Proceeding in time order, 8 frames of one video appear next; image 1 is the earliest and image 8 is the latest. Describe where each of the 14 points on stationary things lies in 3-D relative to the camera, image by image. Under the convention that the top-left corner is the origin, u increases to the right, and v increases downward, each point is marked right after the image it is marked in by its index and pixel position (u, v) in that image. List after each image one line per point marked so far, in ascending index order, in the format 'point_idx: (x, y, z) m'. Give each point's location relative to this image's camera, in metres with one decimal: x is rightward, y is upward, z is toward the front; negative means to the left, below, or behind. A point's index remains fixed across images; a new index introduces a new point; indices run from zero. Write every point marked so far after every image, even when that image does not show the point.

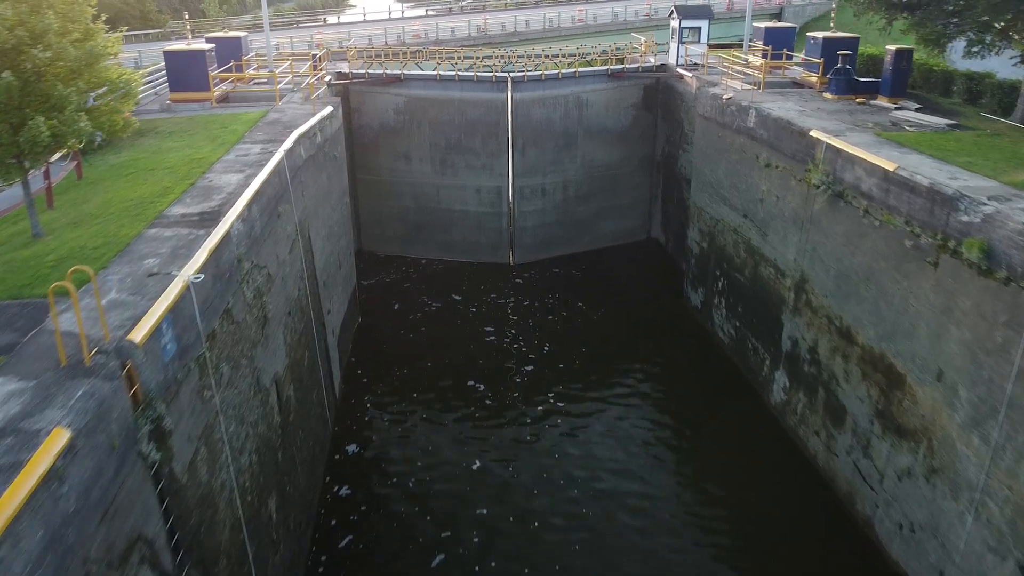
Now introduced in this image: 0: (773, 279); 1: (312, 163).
0: (+4.5, +0.2, +14.2) m
1: (-3.4, +2.1, +13.8) m
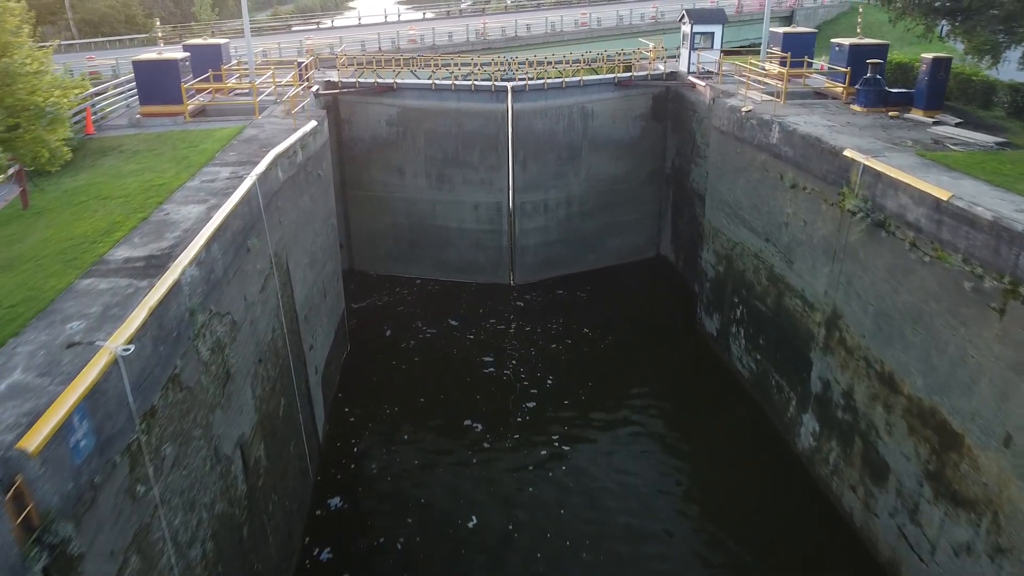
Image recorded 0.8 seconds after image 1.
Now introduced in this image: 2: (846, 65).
0: (+4.5, -0.4, +12.9) m
1: (-3.4, +1.6, +12.5) m
2: (+6.4, +4.2, +15.7) m
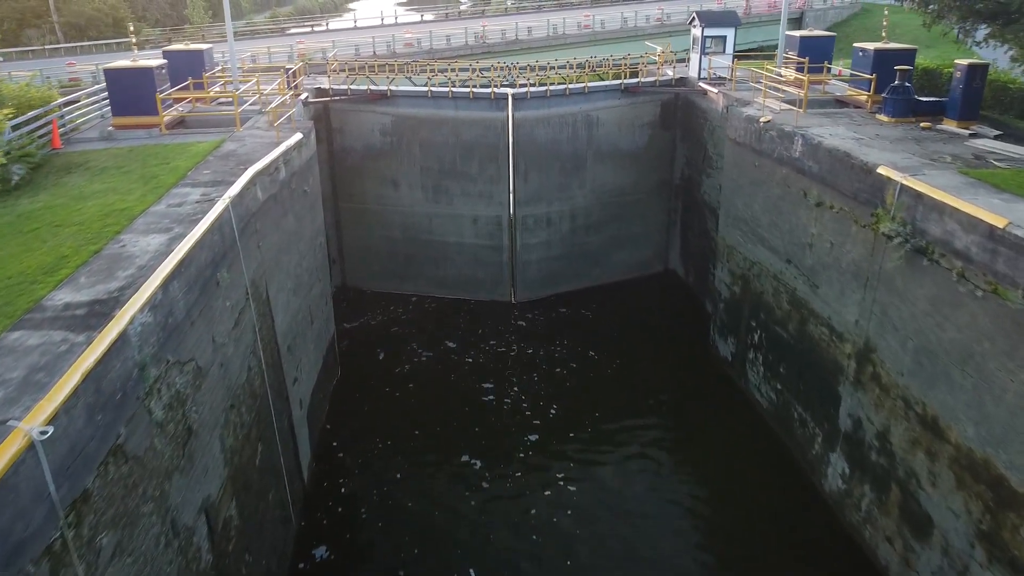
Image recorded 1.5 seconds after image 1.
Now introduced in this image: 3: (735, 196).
0: (+4.5, -0.8, +11.9) m
1: (-3.4, +1.2, +11.5) m
2: (+6.4, +3.8, +14.6) m
3: (+4.0, +1.6, +14.8) m
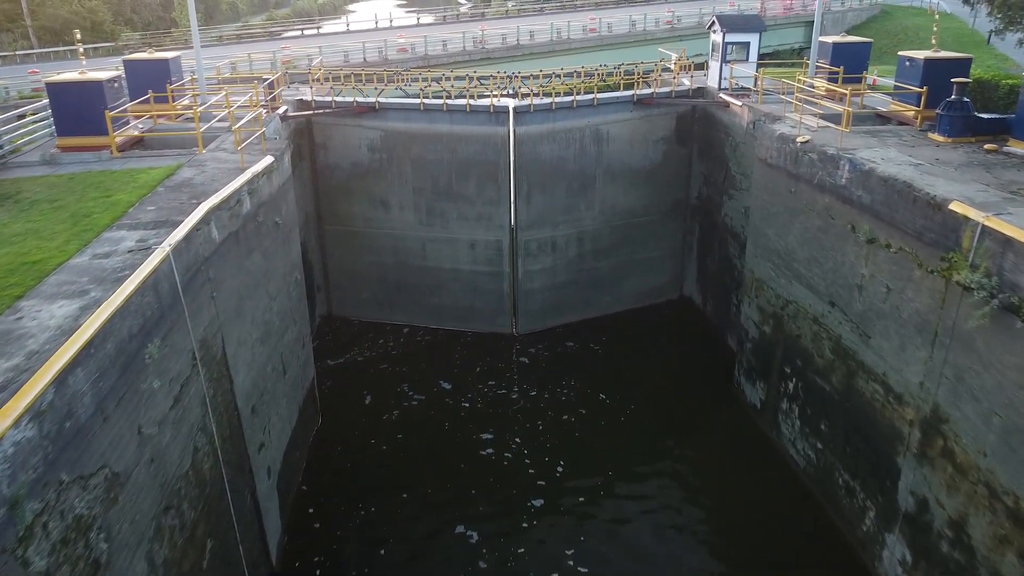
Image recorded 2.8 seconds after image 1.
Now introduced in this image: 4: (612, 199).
0: (+4.6, -1.4, +10.2) m
1: (-3.3, +0.5, +9.8) m
2: (+6.4, +3.2, +12.9) m
3: (+4.1, +1.0, +13.1) m
4: (+2.1, +1.9, +17.2) m
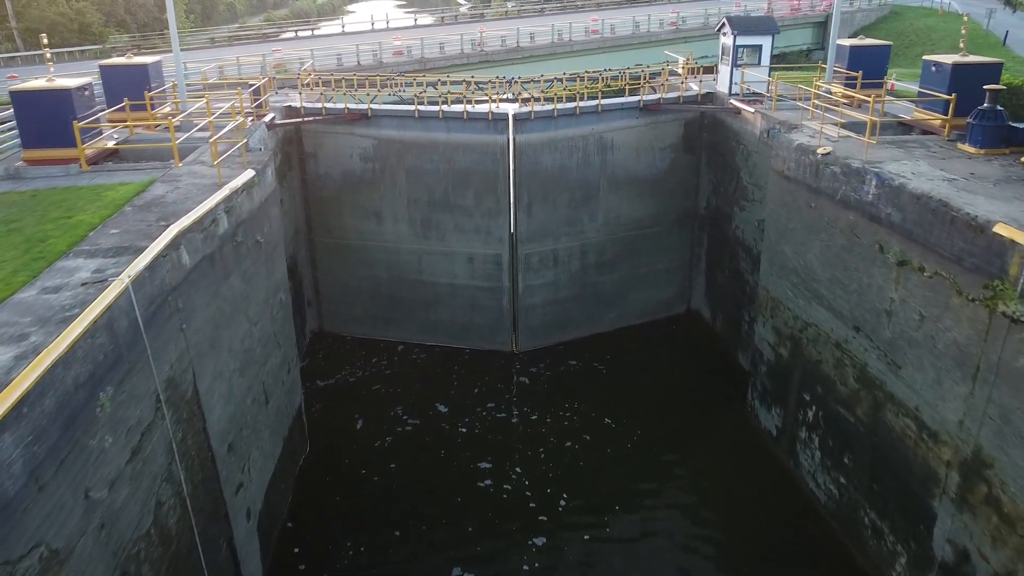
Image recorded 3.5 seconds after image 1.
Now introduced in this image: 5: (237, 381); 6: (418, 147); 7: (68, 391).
0: (+4.6, -1.7, +9.3) m
1: (-3.3, +0.2, +9.0) m
2: (+6.4, +2.9, +12.1) m
3: (+4.0, +0.7, +12.3) m
4: (+2.1, +1.6, +16.4) m
5: (-3.3, -1.1, +9.8) m
6: (-1.8, +2.7, +15.5) m
7: (-3.1, -0.7, +5.7) m
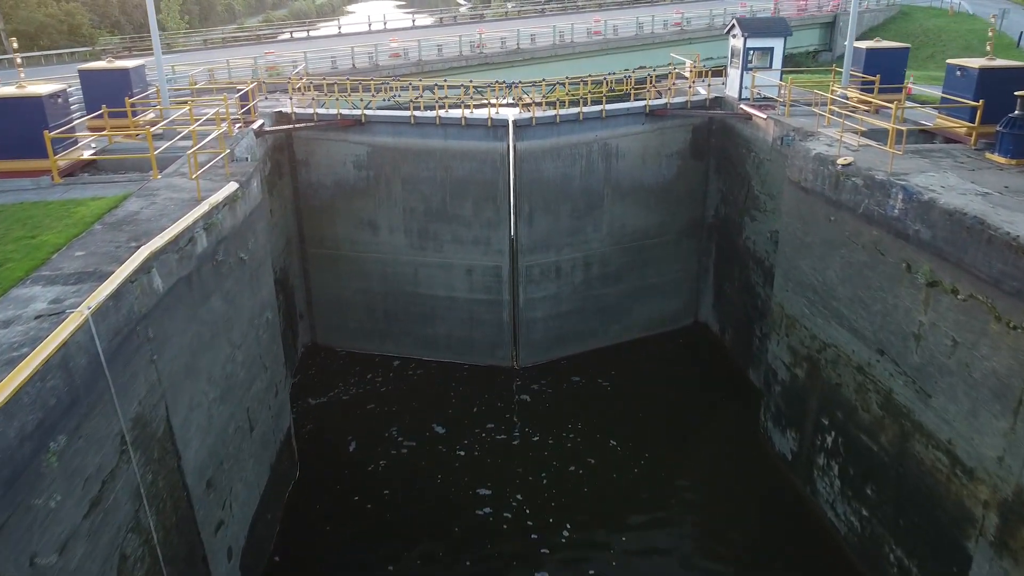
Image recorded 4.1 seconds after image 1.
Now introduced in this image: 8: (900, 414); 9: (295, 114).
0: (+4.6, -1.9, +8.7) m
1: (-3.3, -0.1, +8.3) m
2: (+6.4, +2.7, +11.4) m
3: (+4.1, +0.4, +11.6) m
4: (+2.1, +1.3, +15.7) m
5: (-3.3, -1.4, +9.1) m
6: (-1.8, +2.4, +14.9) m
7: (-3.1, -1.0, +5.1) m
8: (+4.5, -1.4, +9.4) m
9: (-4.0, +3.2, +15.3) m
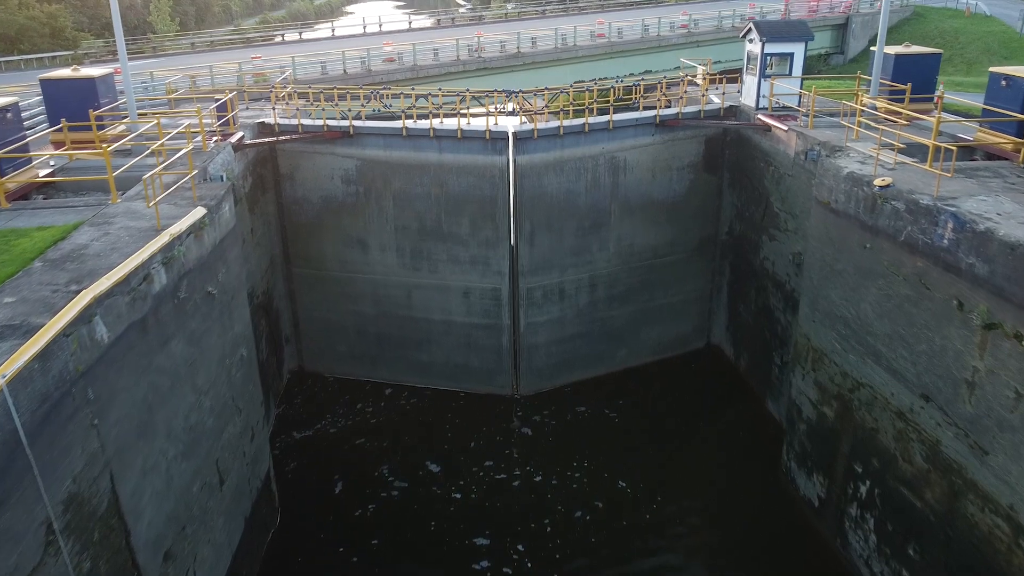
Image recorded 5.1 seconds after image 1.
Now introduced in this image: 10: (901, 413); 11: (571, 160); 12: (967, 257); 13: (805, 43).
0: (+4.6, -2.3, +7.6) m
1: (-3.3, -0.5, +7.3) m
2: (+6.4, +2.3, +10.3) m
3: (+4.1, 0.0, +10.6) m
4: (+2.1, +0.9, +14.6) m
5: (-3.3, -1.8, +8.1) m
6: (-1.8, +2.0, +13.8) m
7: (-3.1, -1.4, +4.0) m
8: (+4.5, -1.8, +8.4) m
9: (-4.0, +2.8, +14.3) m
10: (+4.3, -1.4, +9.1) m
11: (+1.0, +2.2, +13.8) m
12: (+4.4, +0.3, +8.0) m
13: (+5.0, +4.2, +14.2) m
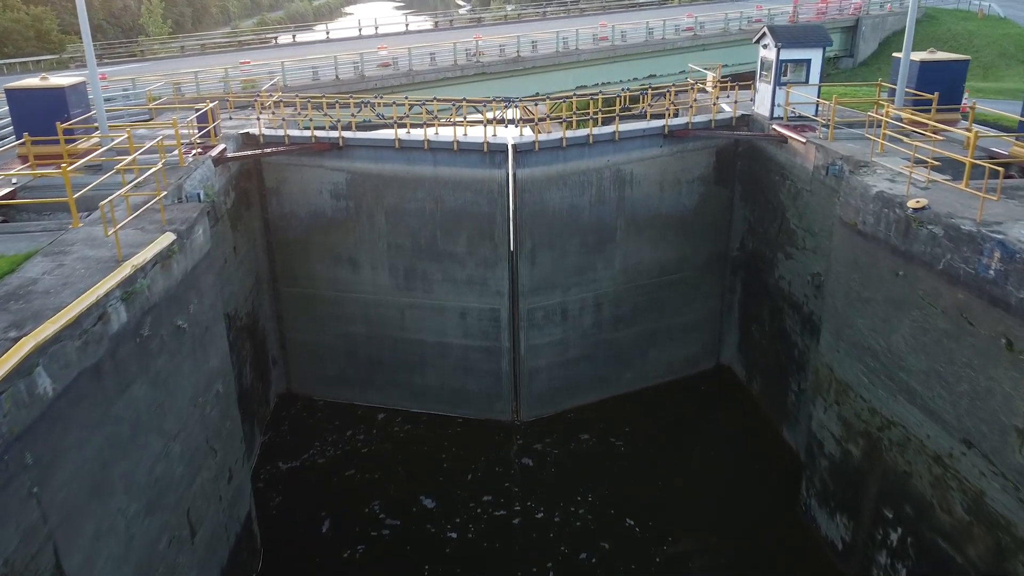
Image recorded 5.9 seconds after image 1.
0: (+4.6, -2.7, +6.8) m
1: (-3.3, -0.8, +6.4) m
2: (+6.4, +1.9, +9.5) m
3: (+4.0, -0.3, +9.8) m
4: (+2.1, +0.6, +13.8) m
5: (-3.3, -2.1, +7.3) m
6: (-1.8, +1.7, +13.0) m
7: (-3.1, -1.7, +3.2) m
8: (+4.5, -2.2, +7.6) m
9: (-4.0, +2.5, +13.5) m
10: (+4.3, -1.7, +8.3) m
11: (+1.0, +1.8, +13.0) m
12: (+4.4, 0.0, +7.2) m
13: (+5.0, +3.9, +13.4) m
